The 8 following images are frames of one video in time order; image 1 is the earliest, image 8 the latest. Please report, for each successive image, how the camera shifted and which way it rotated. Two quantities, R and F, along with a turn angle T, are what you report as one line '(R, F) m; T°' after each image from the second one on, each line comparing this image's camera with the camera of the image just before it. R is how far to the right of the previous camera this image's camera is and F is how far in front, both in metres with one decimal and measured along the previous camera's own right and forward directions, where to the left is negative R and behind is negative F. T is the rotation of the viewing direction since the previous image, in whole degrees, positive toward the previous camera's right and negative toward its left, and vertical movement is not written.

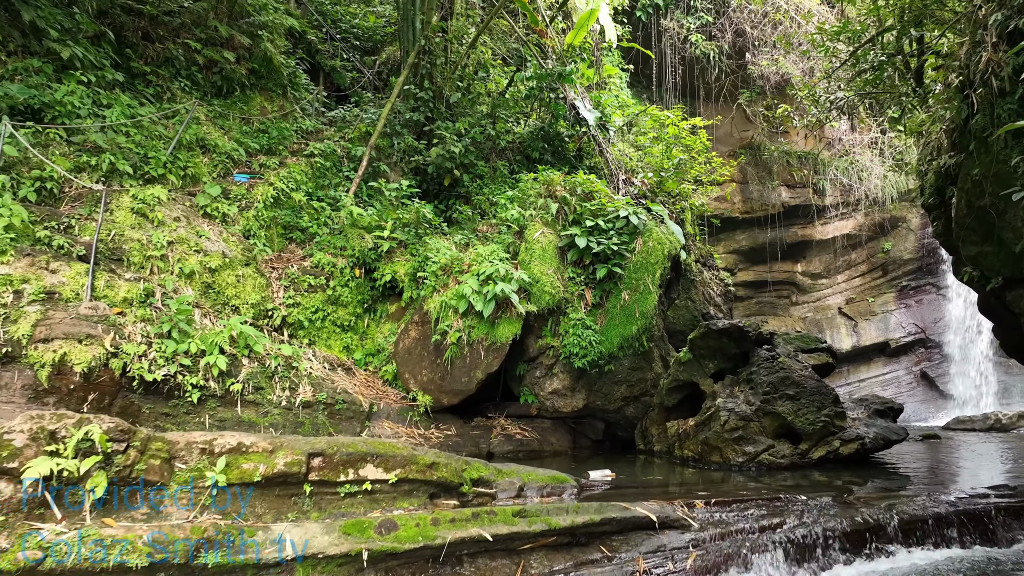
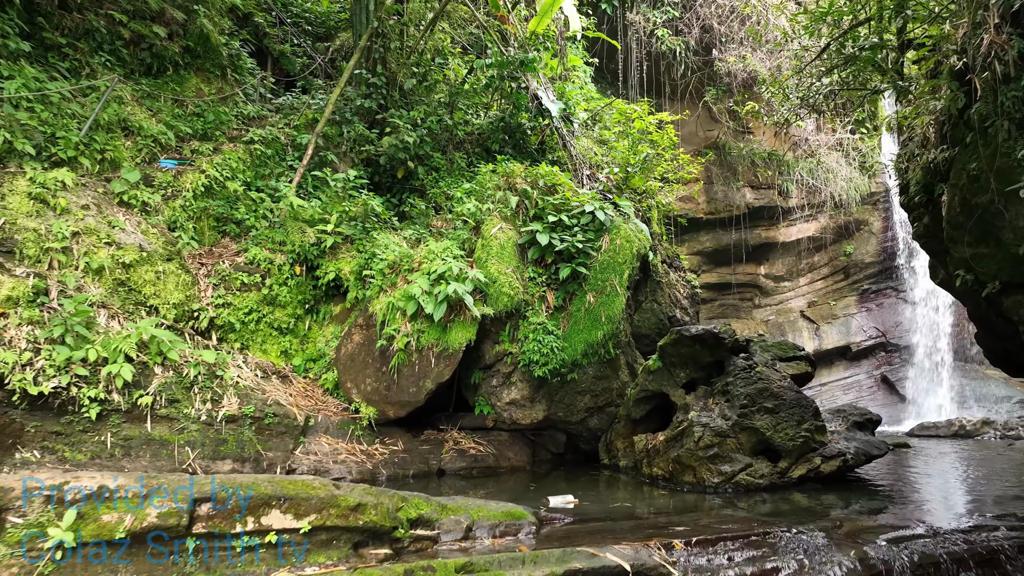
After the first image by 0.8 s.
(0.0, +0.5) m; +3°
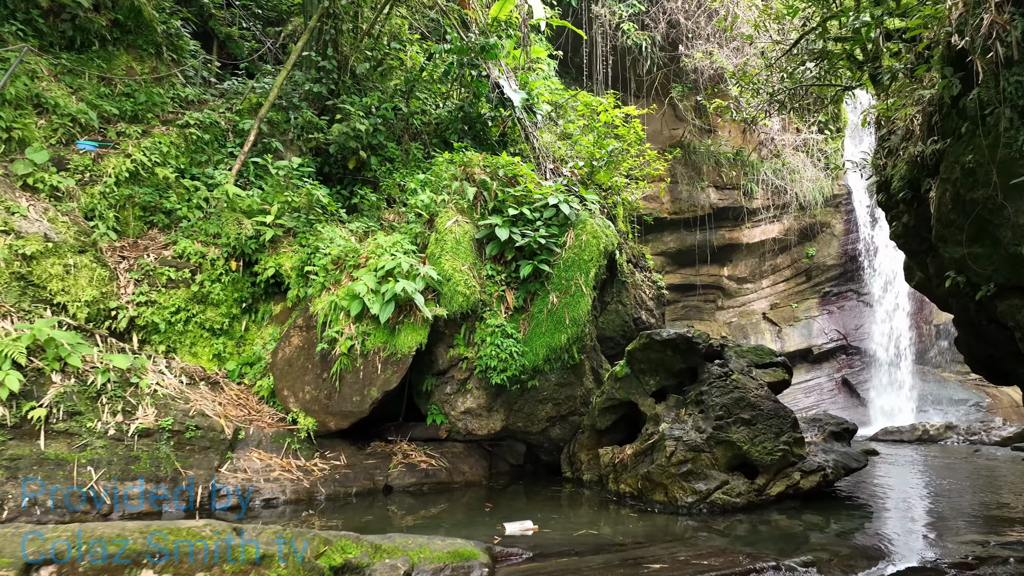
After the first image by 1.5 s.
(0.0, +0.4) m; +3°
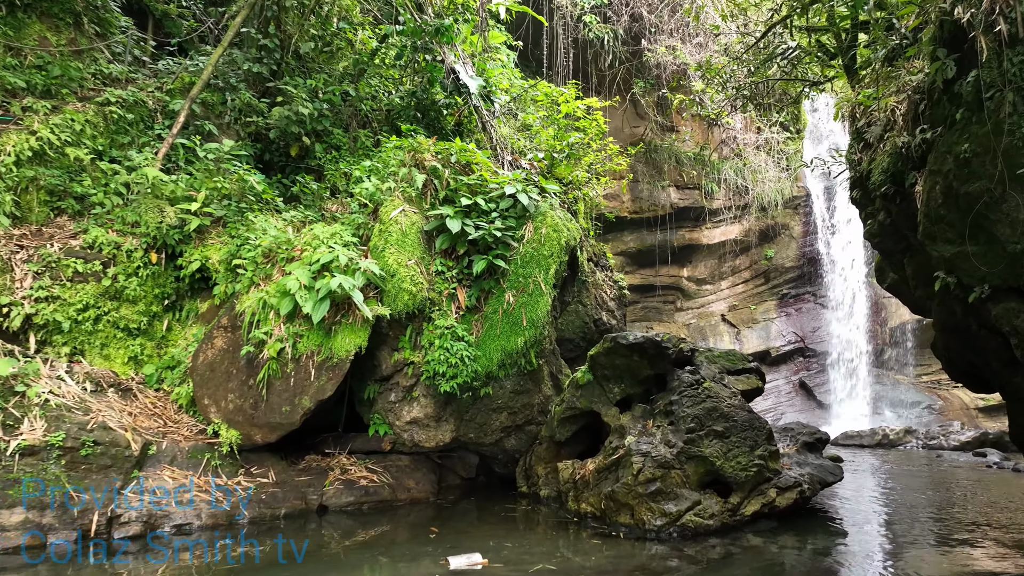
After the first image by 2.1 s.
(0.0, +0.5) m; +3°
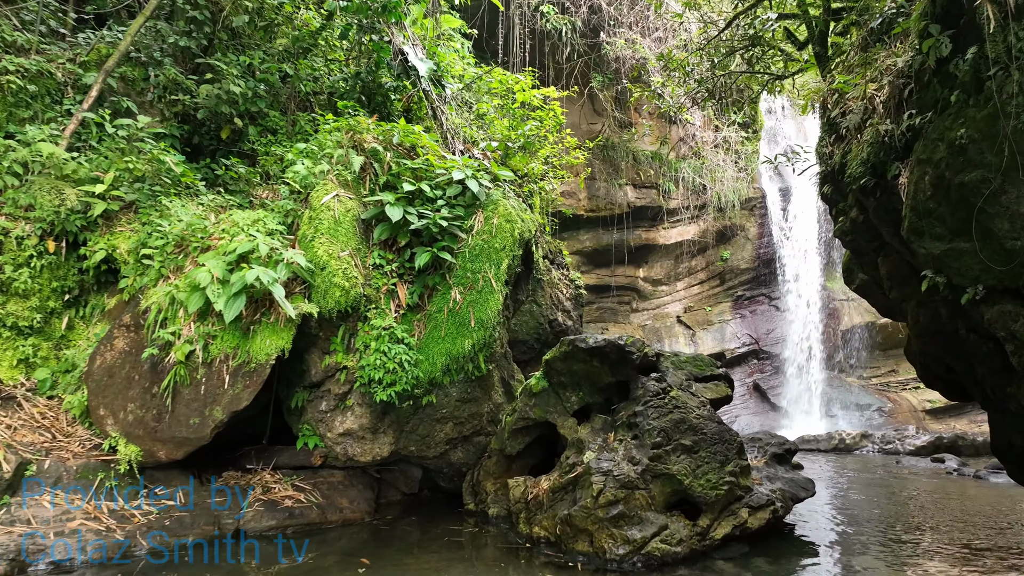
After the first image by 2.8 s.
(0.0, +0.5) m; +4°
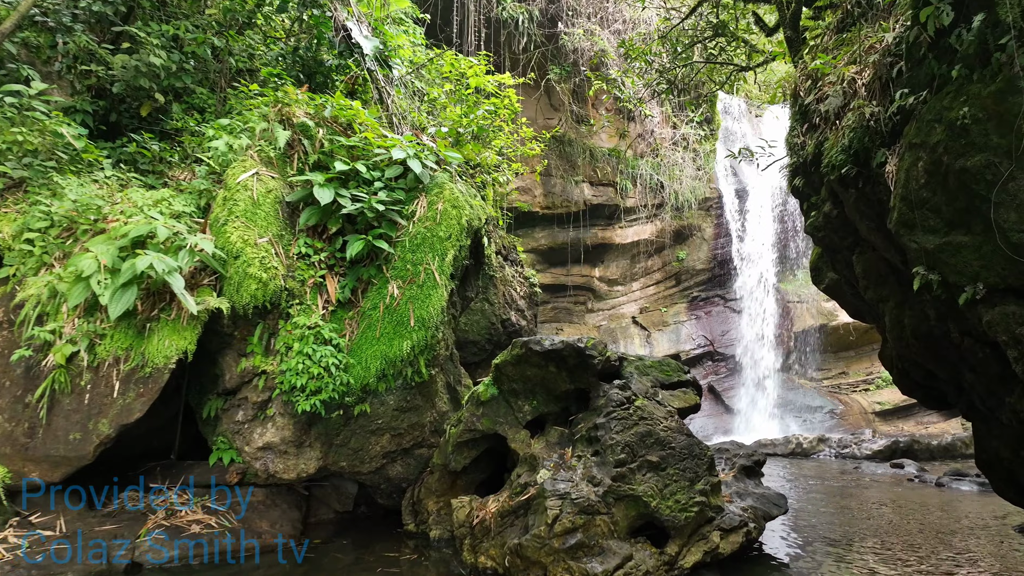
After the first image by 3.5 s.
(0.0, +0.5) m; +4°
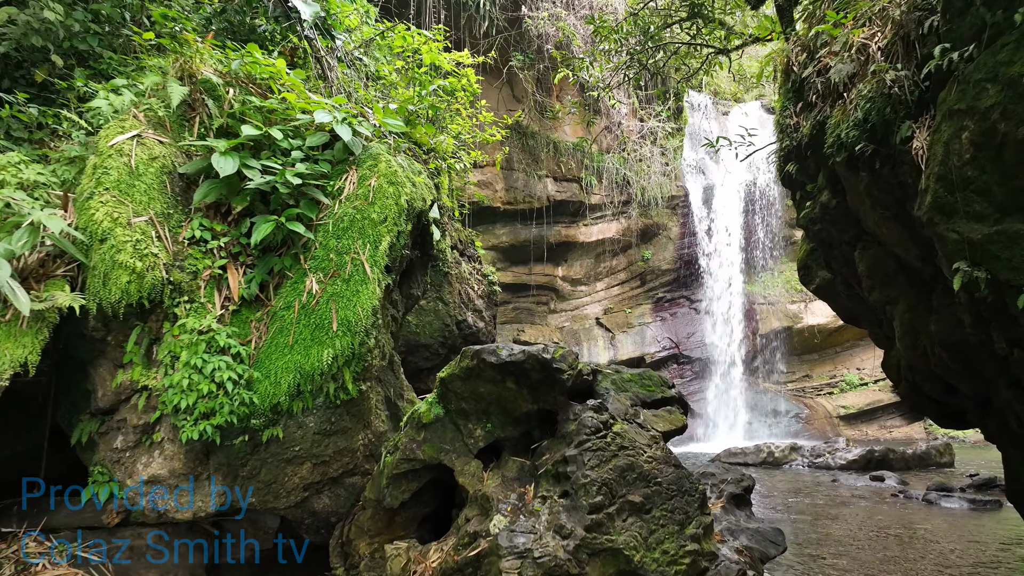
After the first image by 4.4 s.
(0.0, +0.7) m; +3°
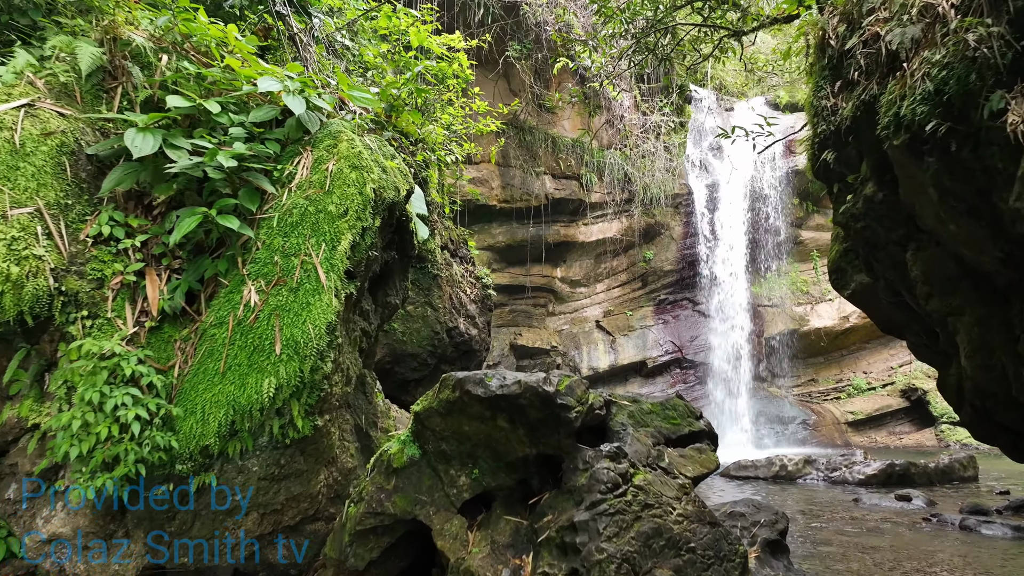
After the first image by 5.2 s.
(0.0, +0.6) m; 0°
